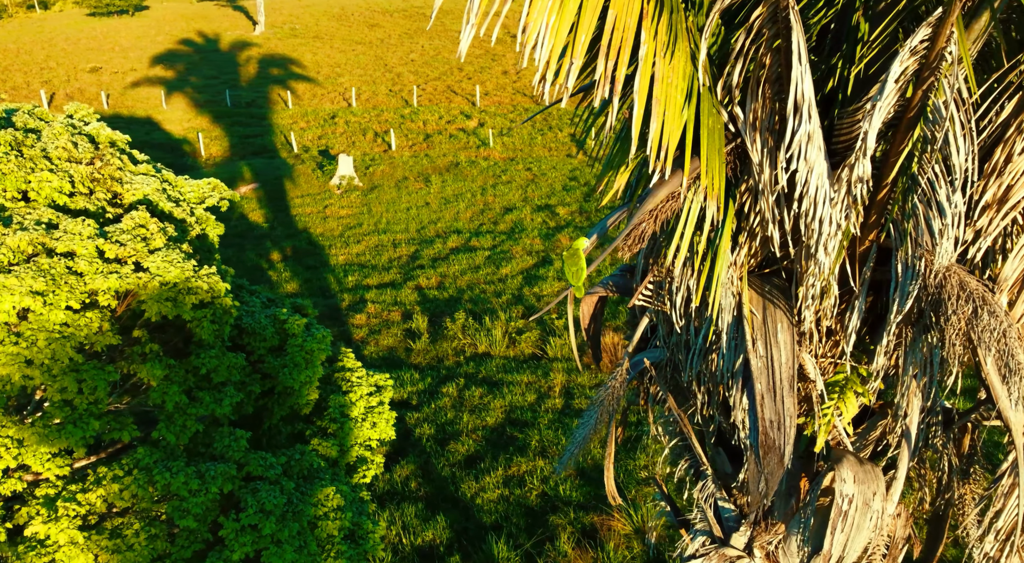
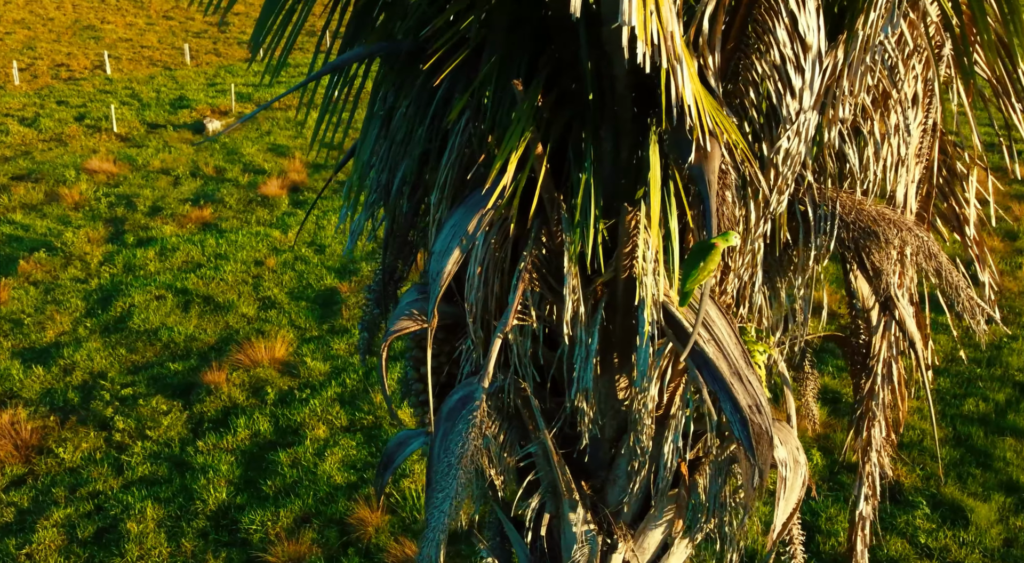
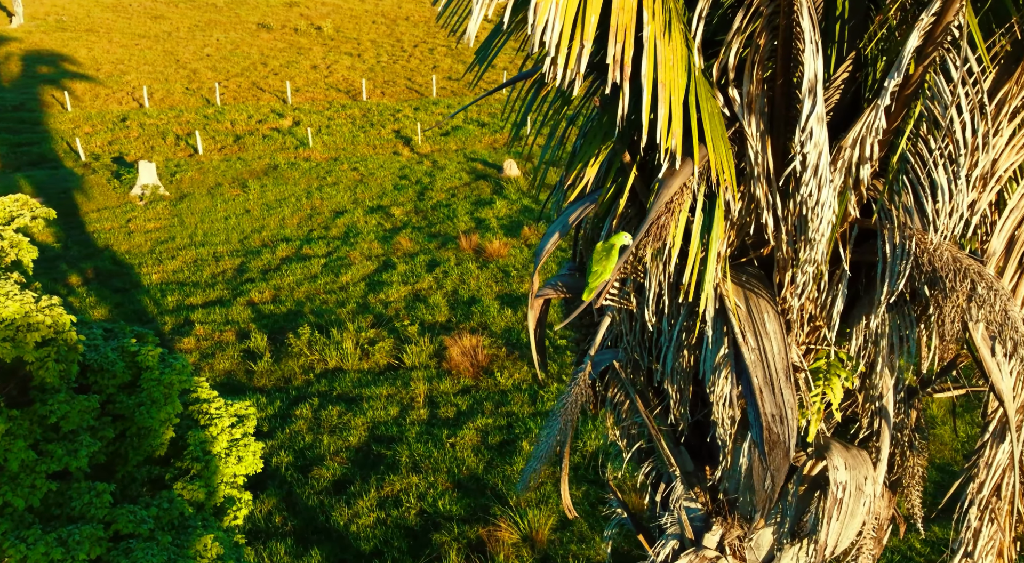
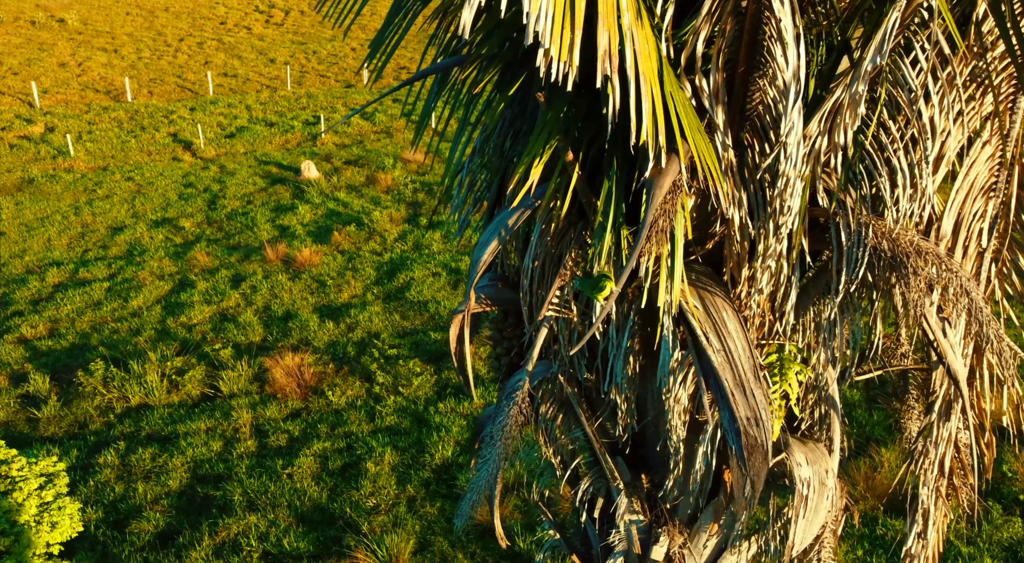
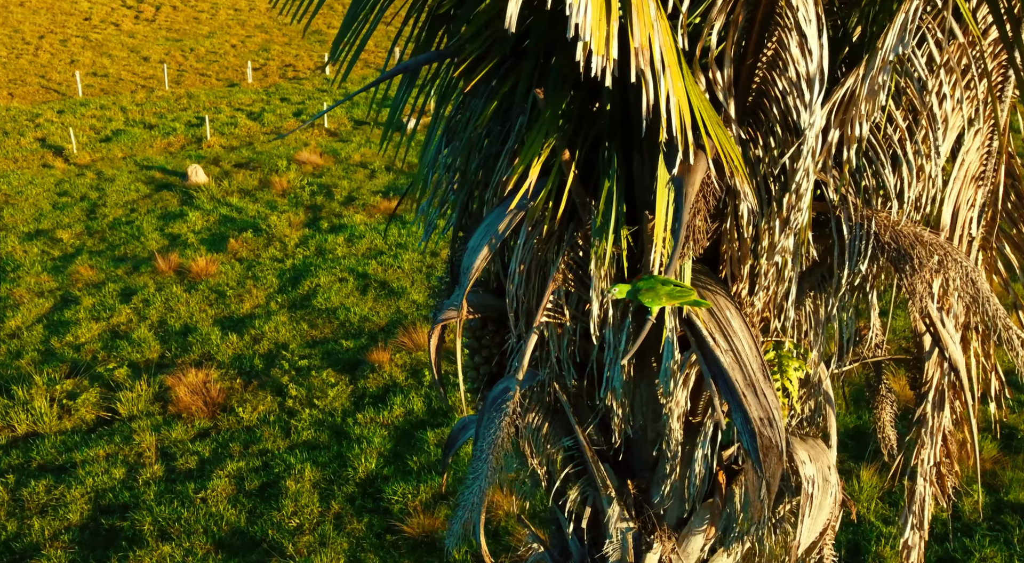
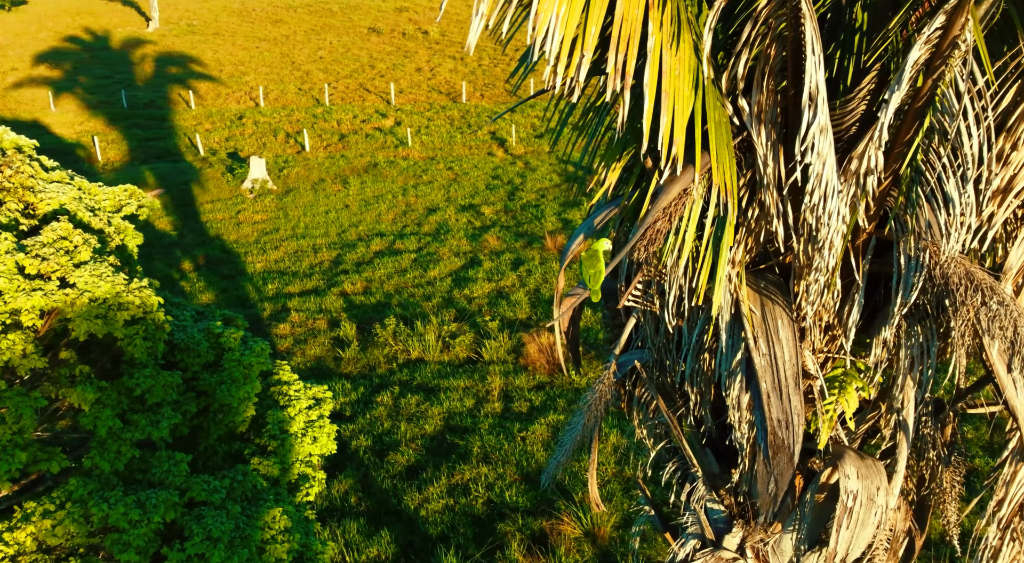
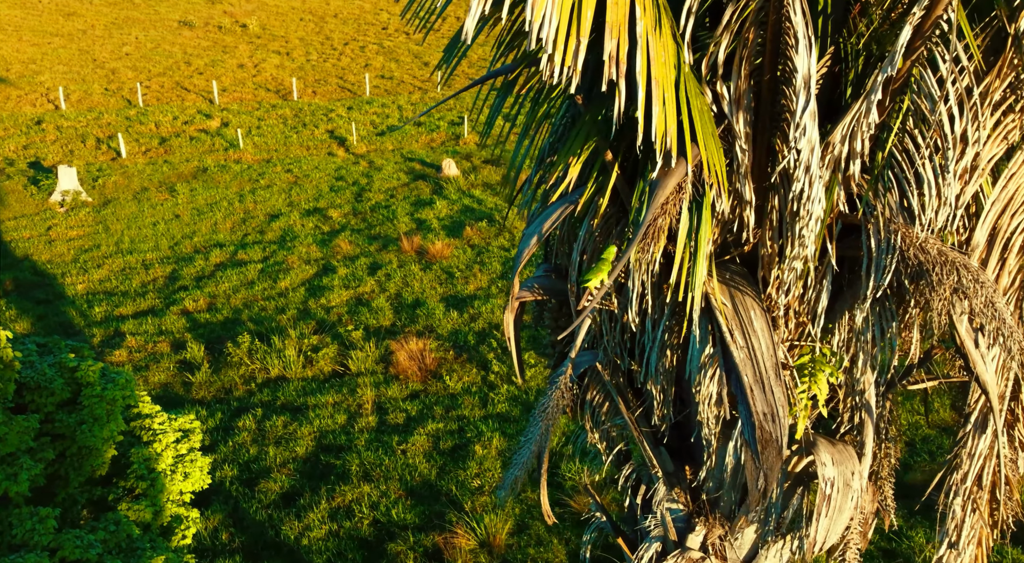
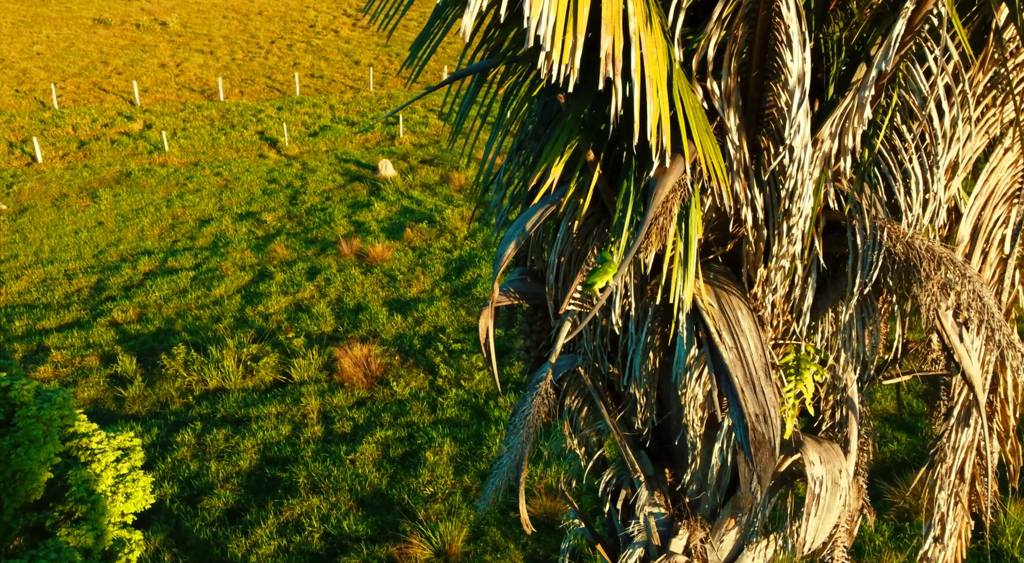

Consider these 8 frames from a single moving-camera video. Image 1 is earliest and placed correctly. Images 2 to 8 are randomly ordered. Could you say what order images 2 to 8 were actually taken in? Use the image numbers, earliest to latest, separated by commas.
6, 3, 7, 8, 4, 5, 2
